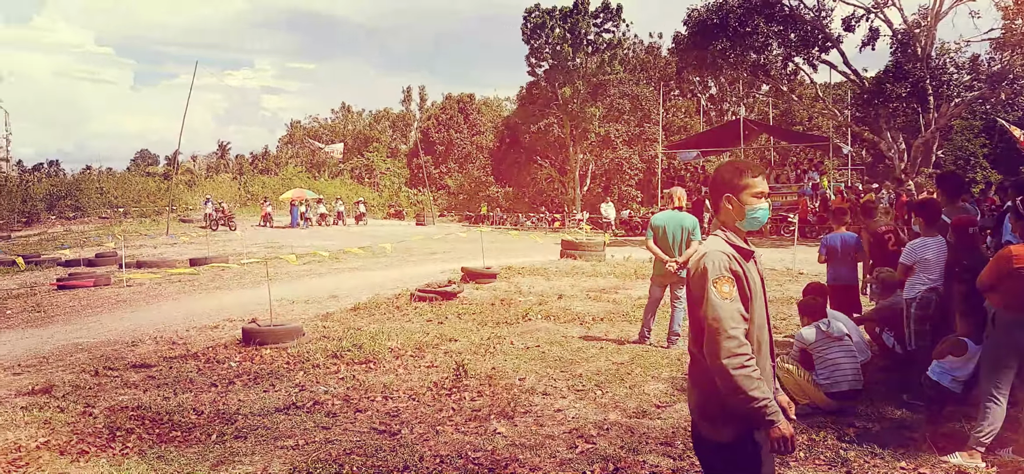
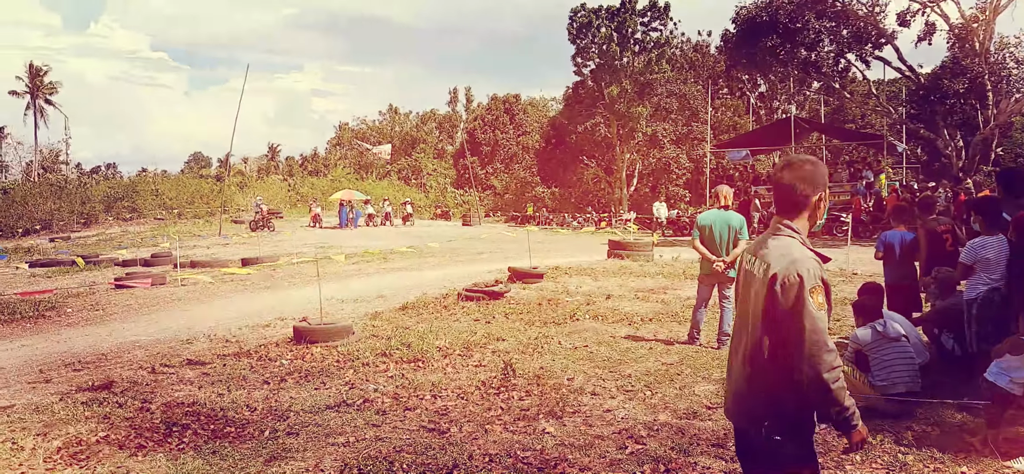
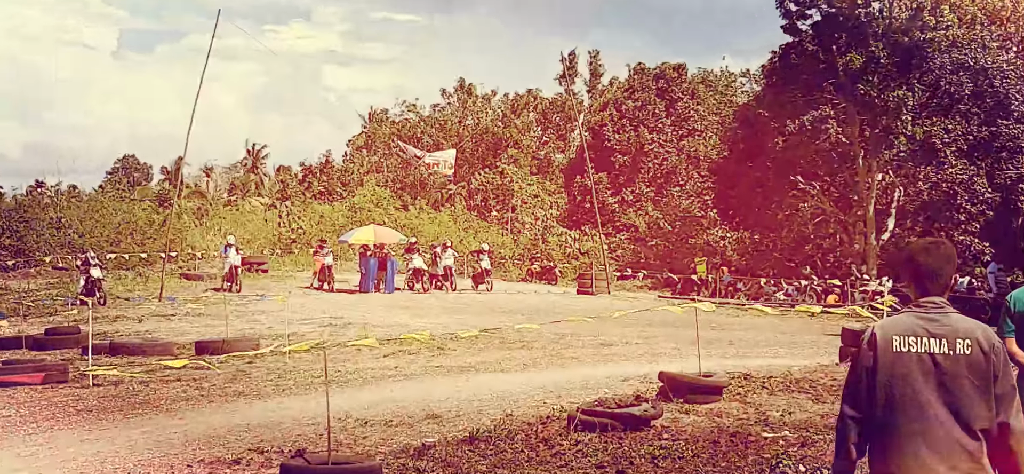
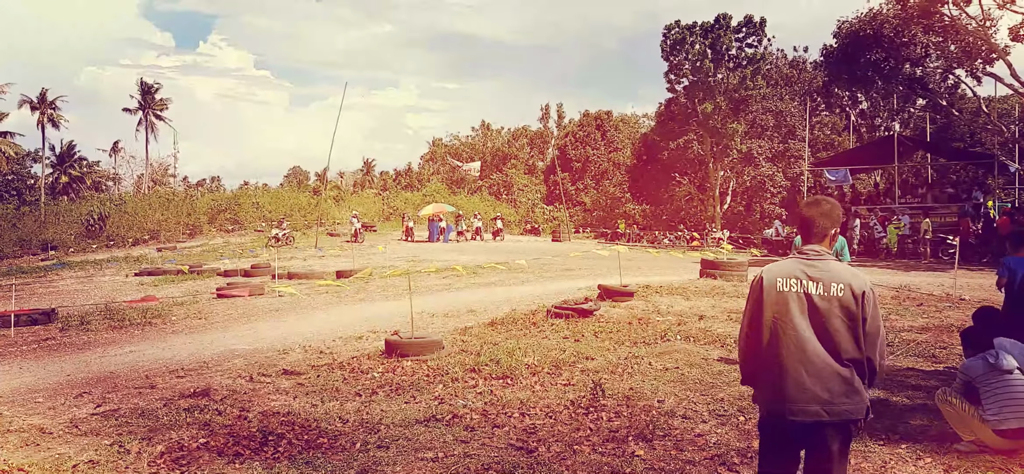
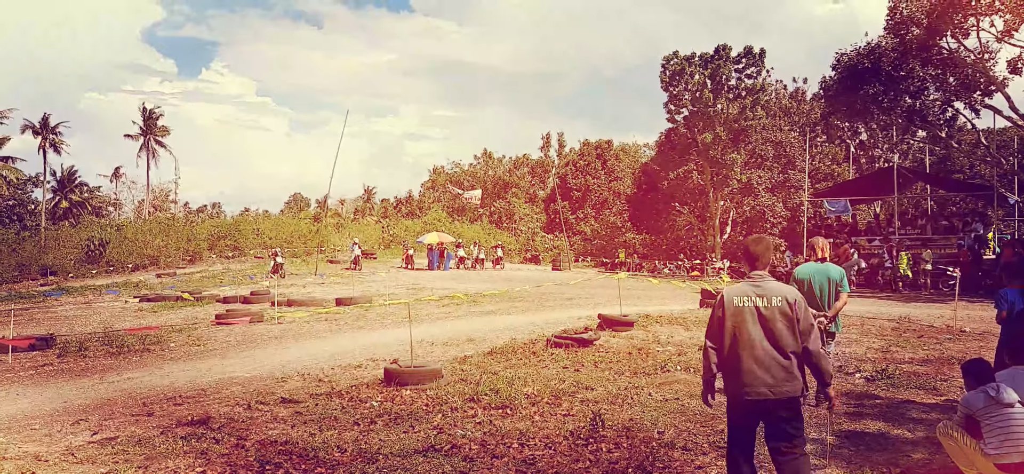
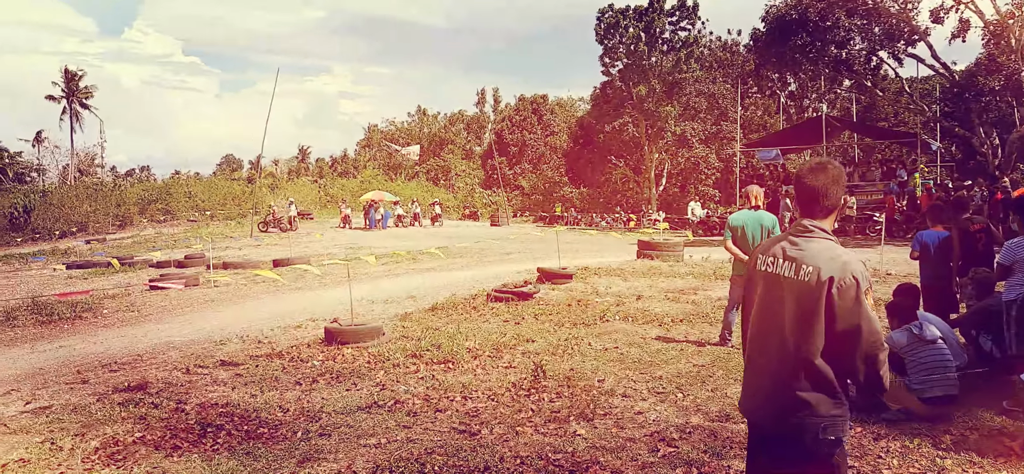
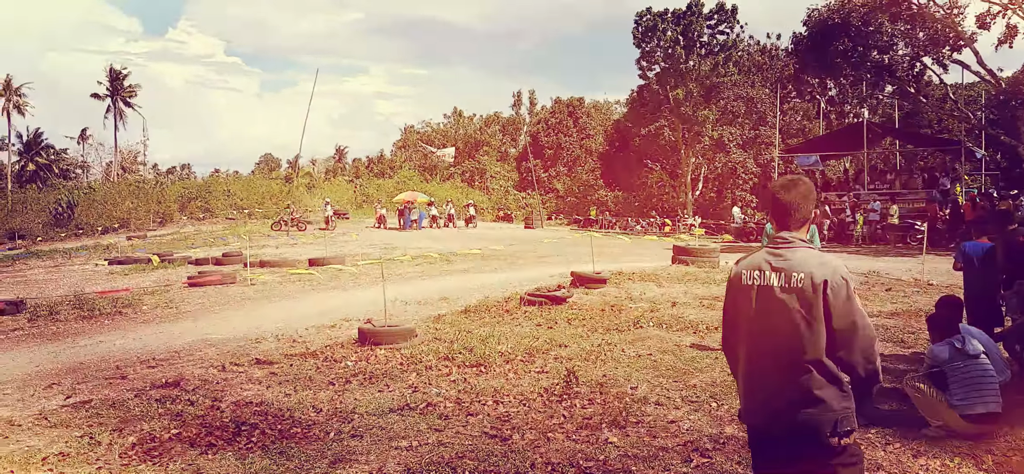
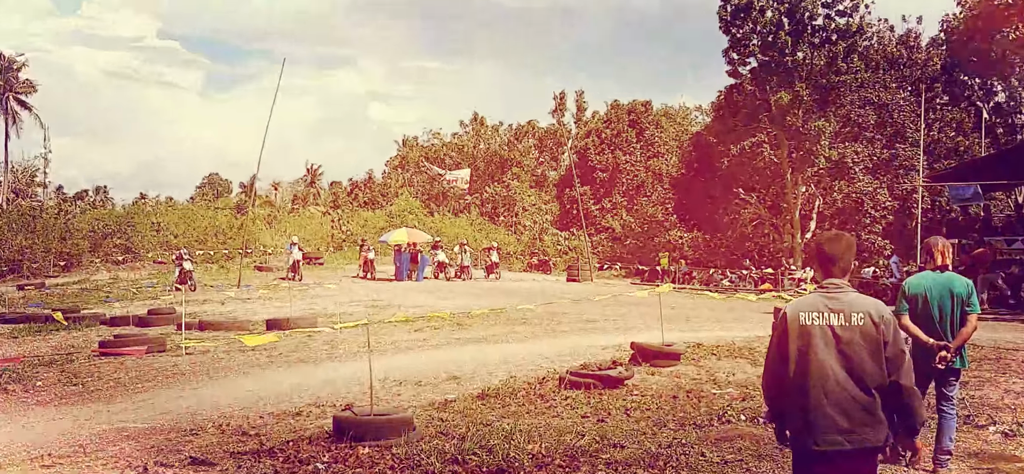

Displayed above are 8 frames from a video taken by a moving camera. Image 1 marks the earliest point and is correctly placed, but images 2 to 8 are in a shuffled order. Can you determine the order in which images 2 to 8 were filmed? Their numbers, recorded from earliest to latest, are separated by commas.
2, 6, 7, 4, 5, 8, 3
